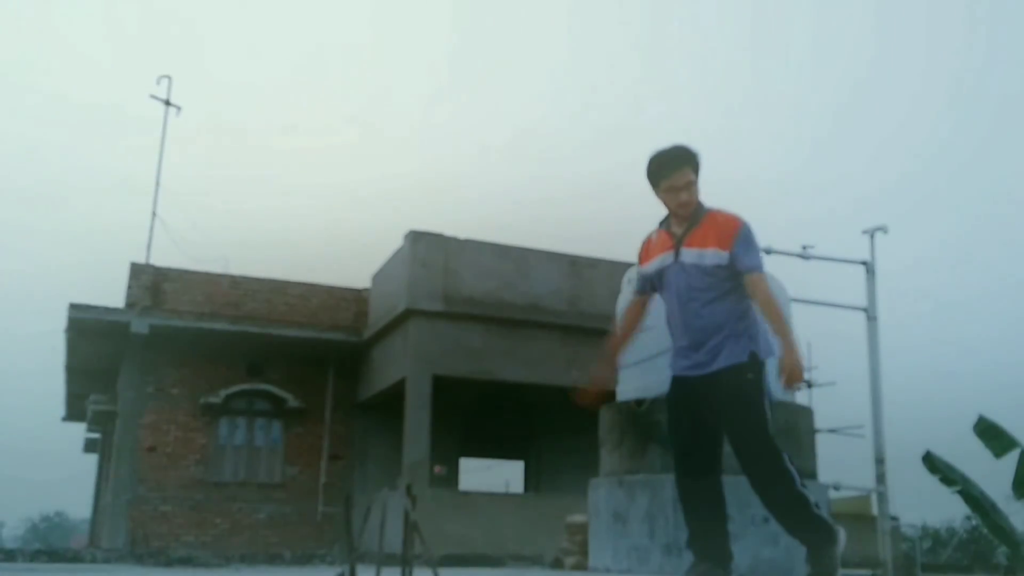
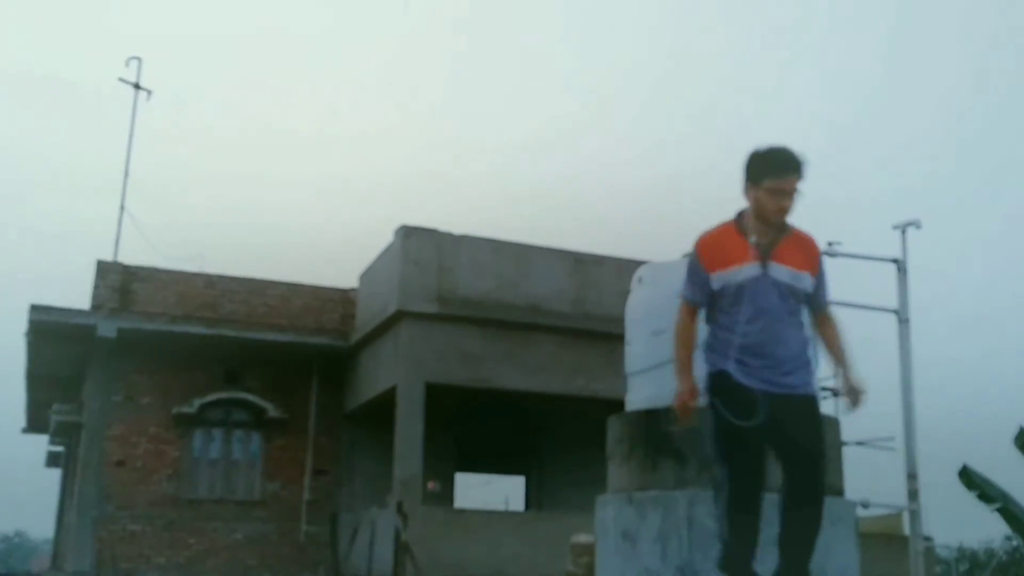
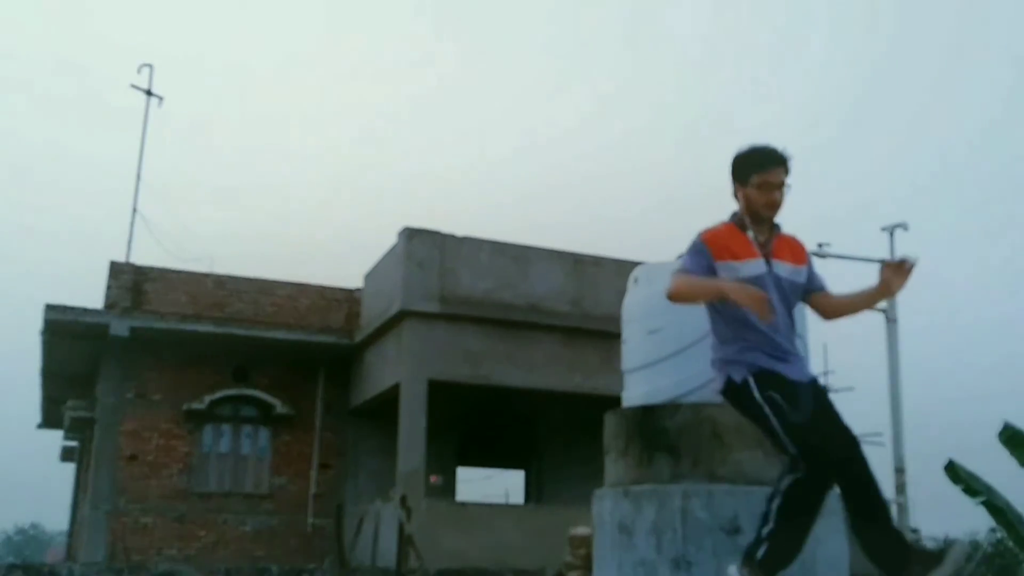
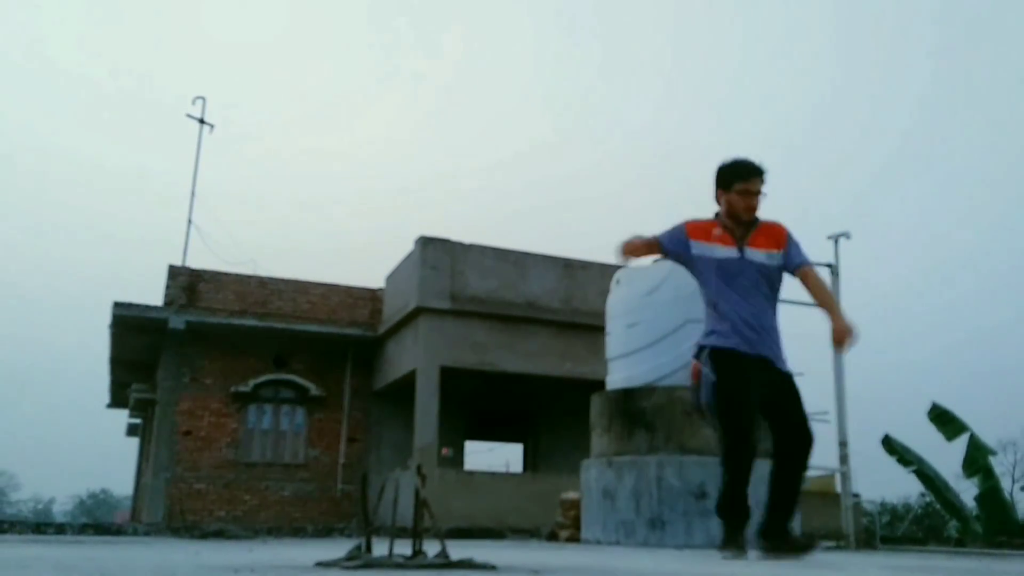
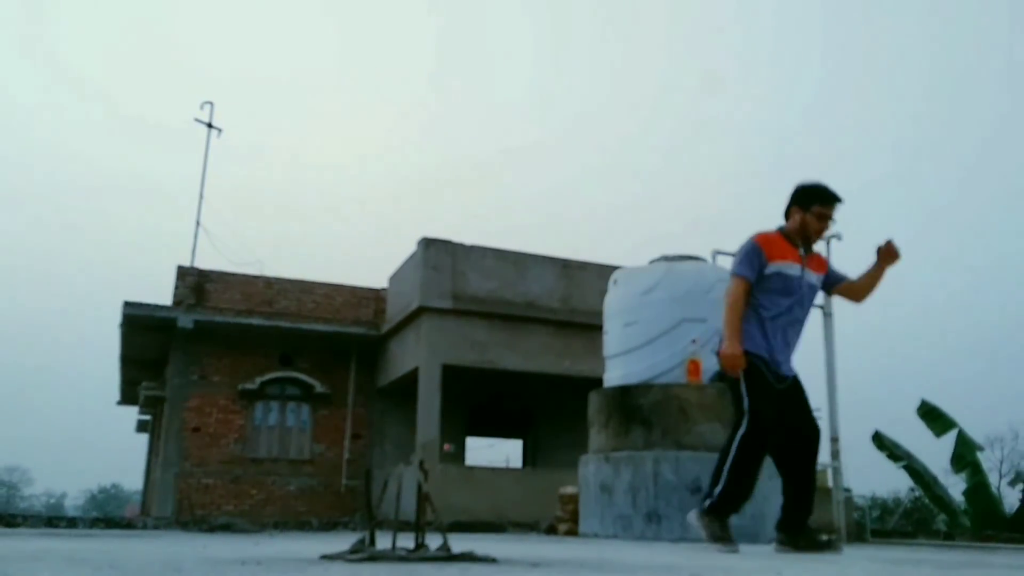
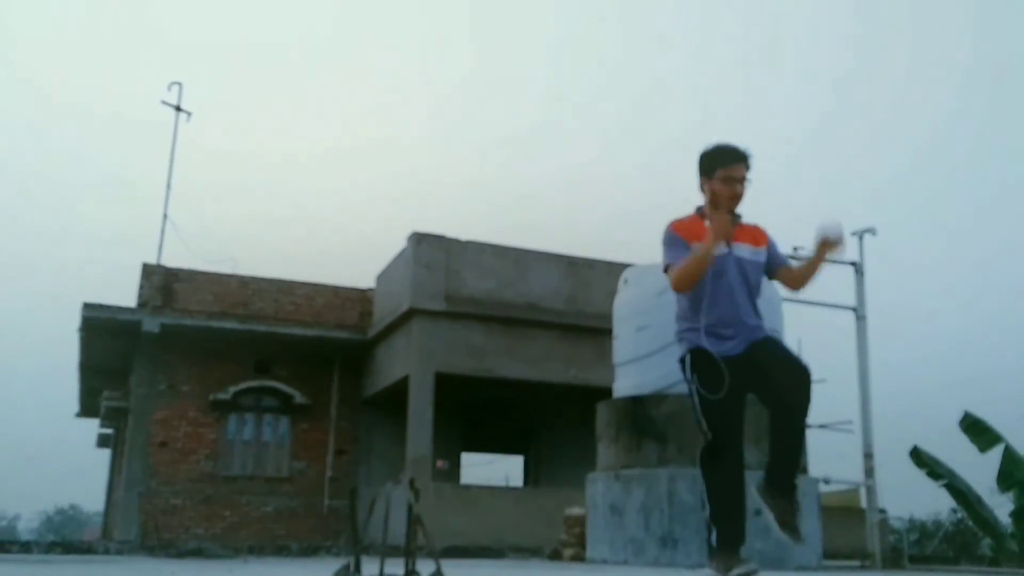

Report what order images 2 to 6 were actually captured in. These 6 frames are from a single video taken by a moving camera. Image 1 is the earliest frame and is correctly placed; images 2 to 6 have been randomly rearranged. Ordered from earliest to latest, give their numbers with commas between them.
2, 6, 3, 4, 5
